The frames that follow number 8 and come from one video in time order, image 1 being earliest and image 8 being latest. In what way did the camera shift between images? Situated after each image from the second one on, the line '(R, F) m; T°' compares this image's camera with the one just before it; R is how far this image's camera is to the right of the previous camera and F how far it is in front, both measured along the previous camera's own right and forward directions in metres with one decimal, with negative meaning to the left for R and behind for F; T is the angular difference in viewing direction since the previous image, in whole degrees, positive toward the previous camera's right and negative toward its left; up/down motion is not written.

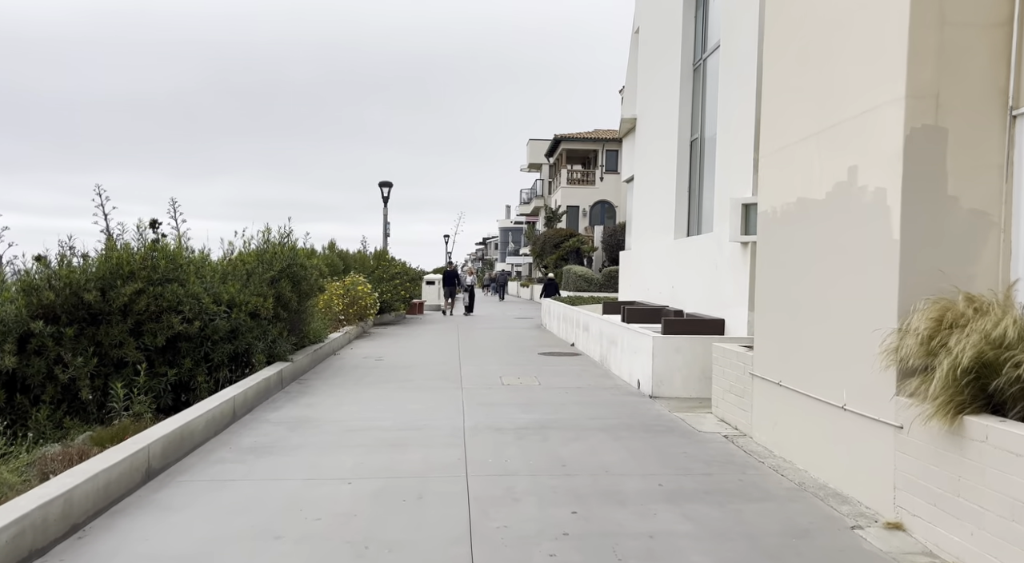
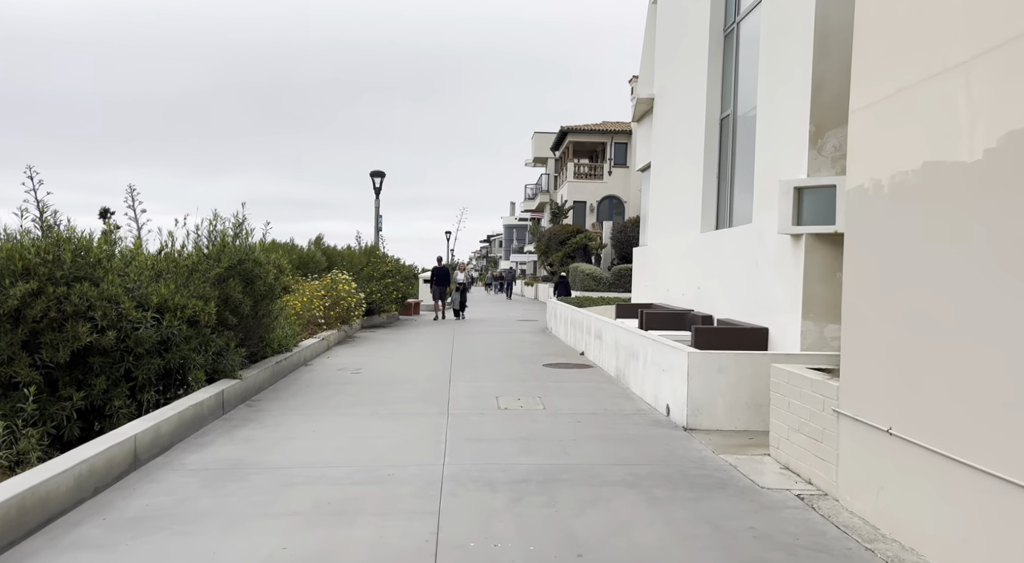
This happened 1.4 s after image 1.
(+0.1, +1.9) m; 0°
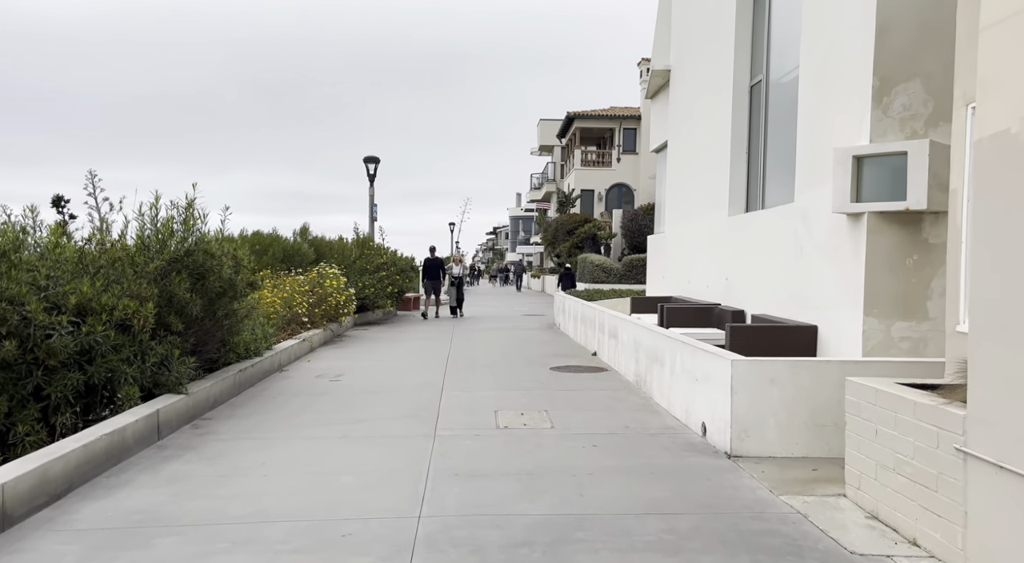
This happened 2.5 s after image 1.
(+0.1, +1.4) m; -1°
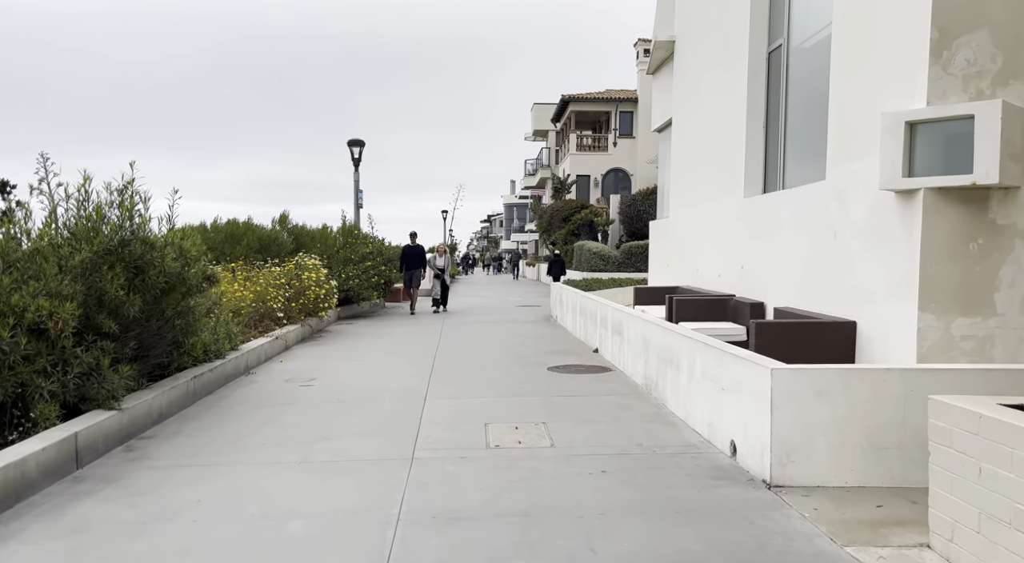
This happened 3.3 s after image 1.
(0.0, +1.0) m; 0°
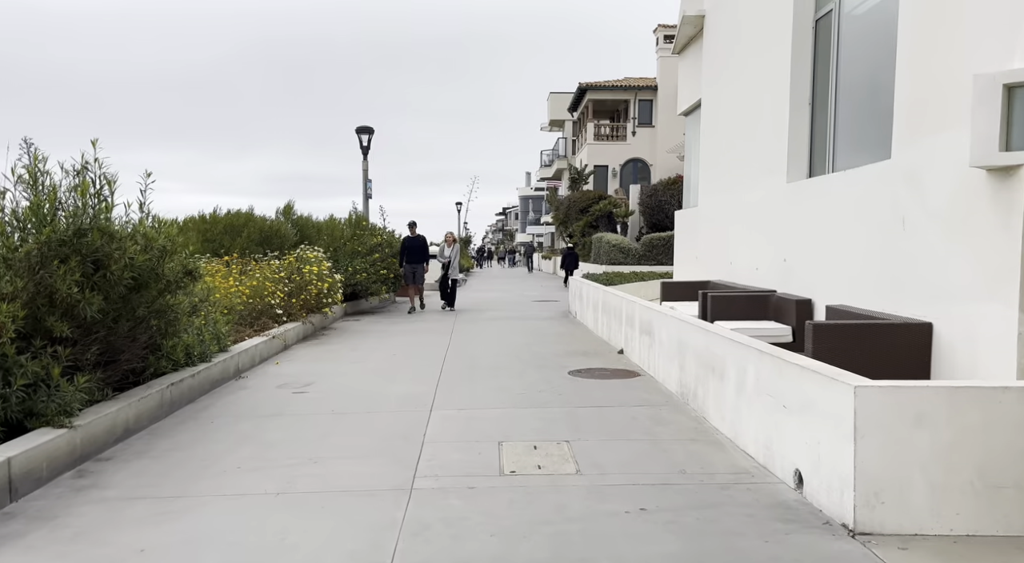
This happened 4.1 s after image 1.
(0.0, +0.9) m; -1°
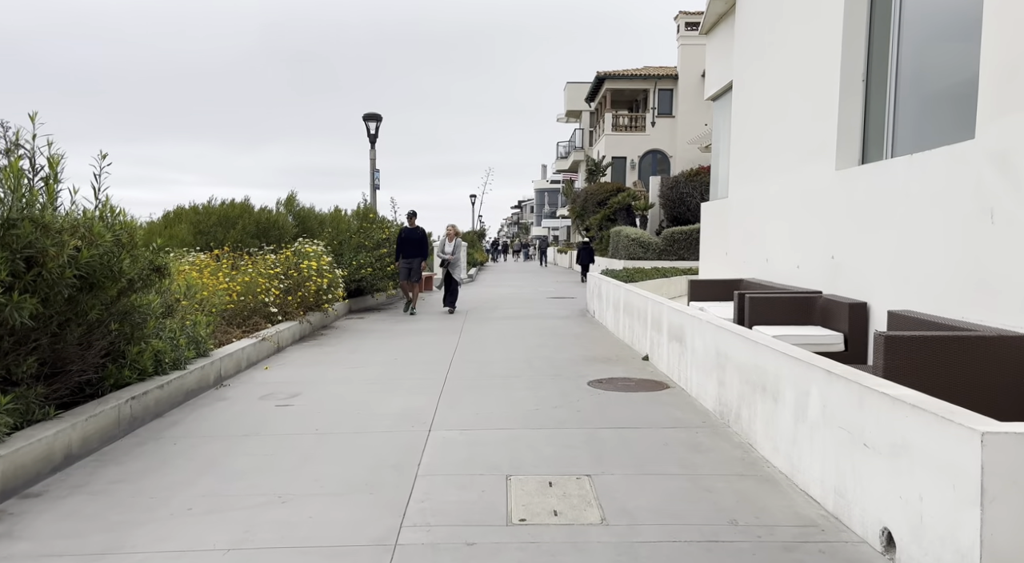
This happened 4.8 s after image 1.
(0.0, +0.9) m; -1°
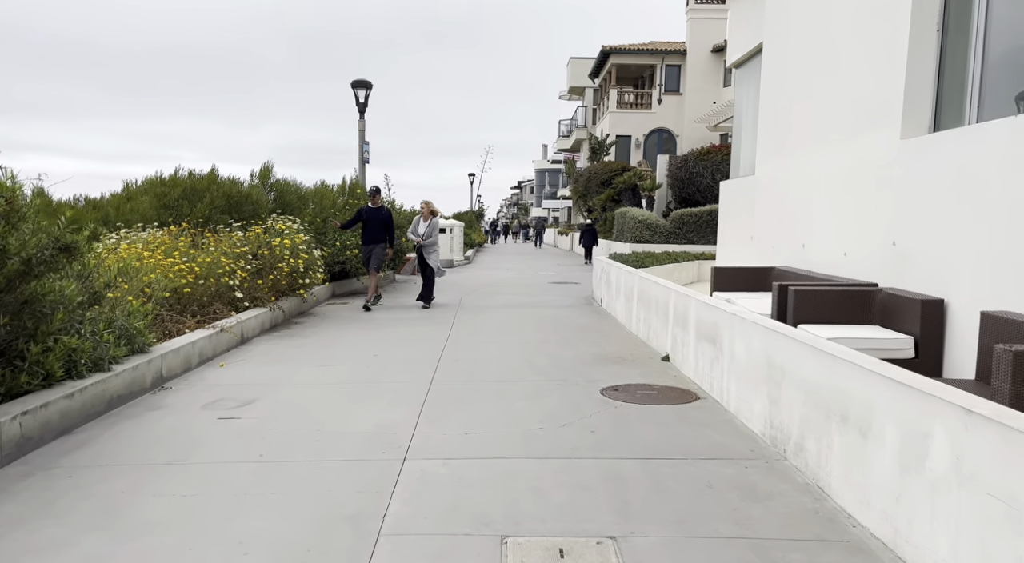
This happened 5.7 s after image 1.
(0.0, +1.3) m; 0°
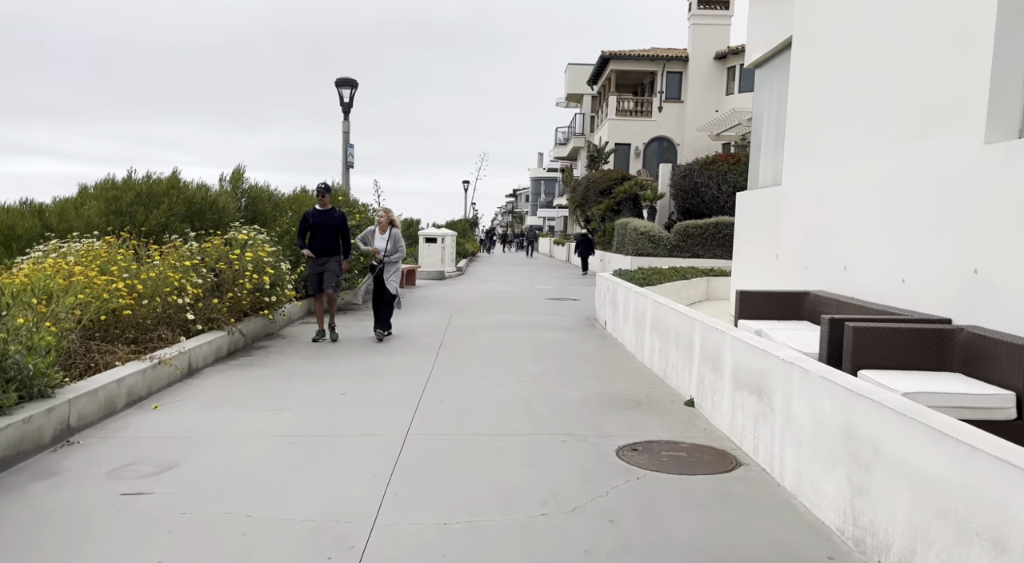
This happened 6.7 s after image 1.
(0.0, +1.2) m; 0°
